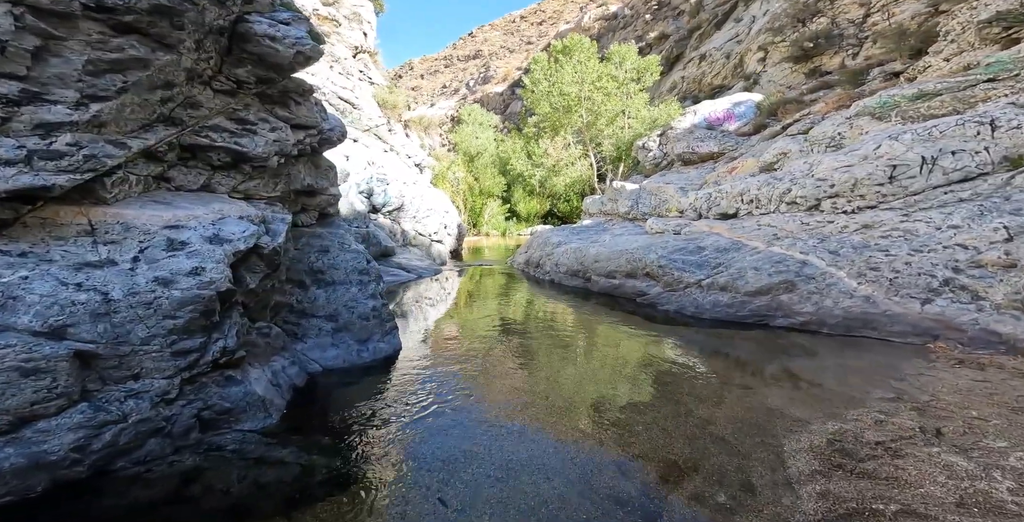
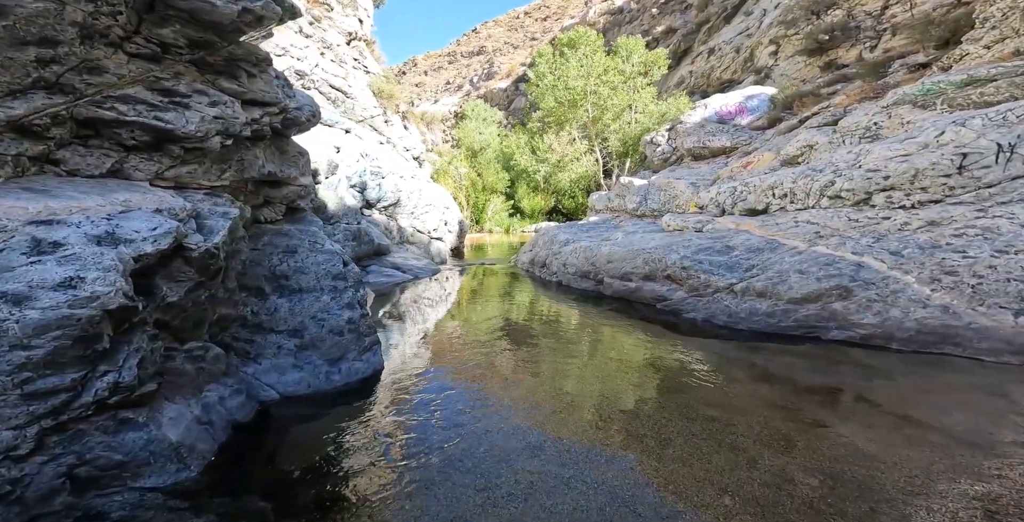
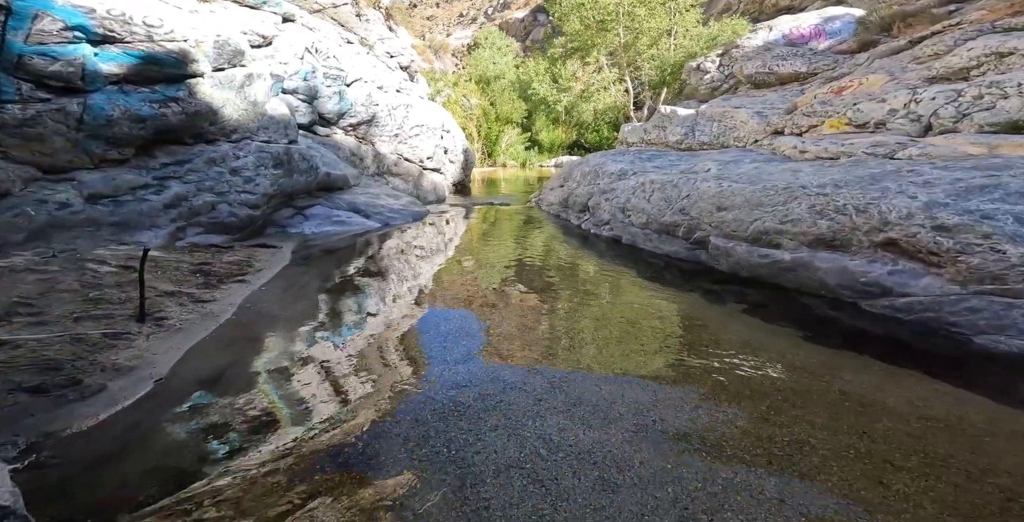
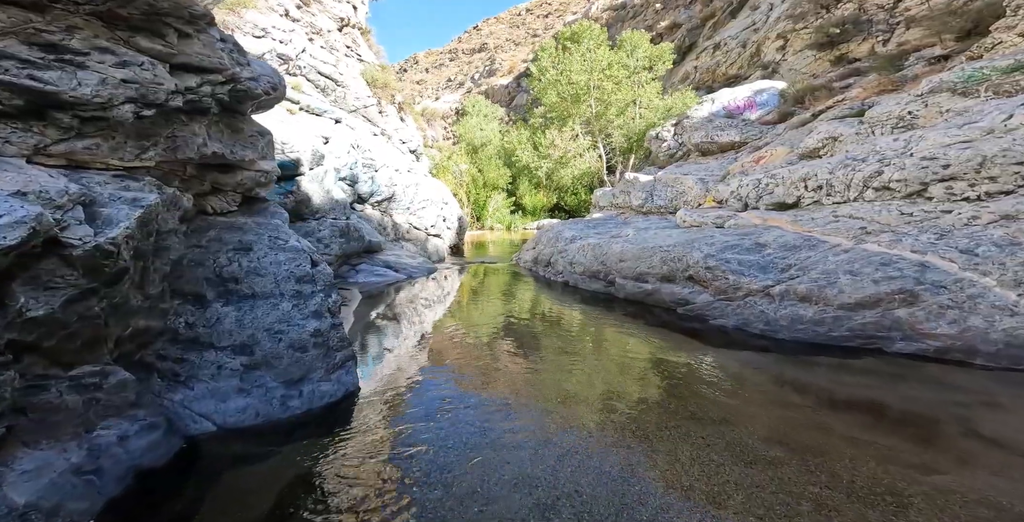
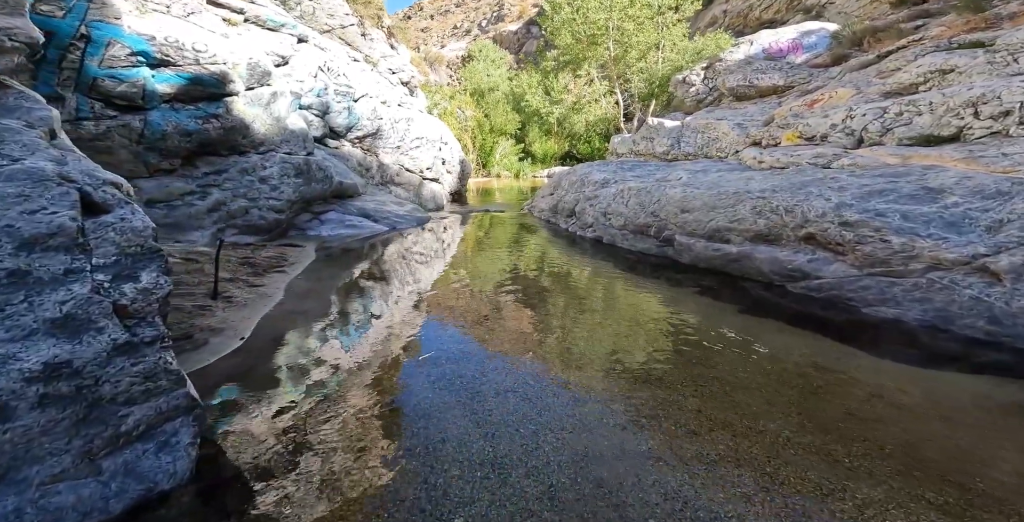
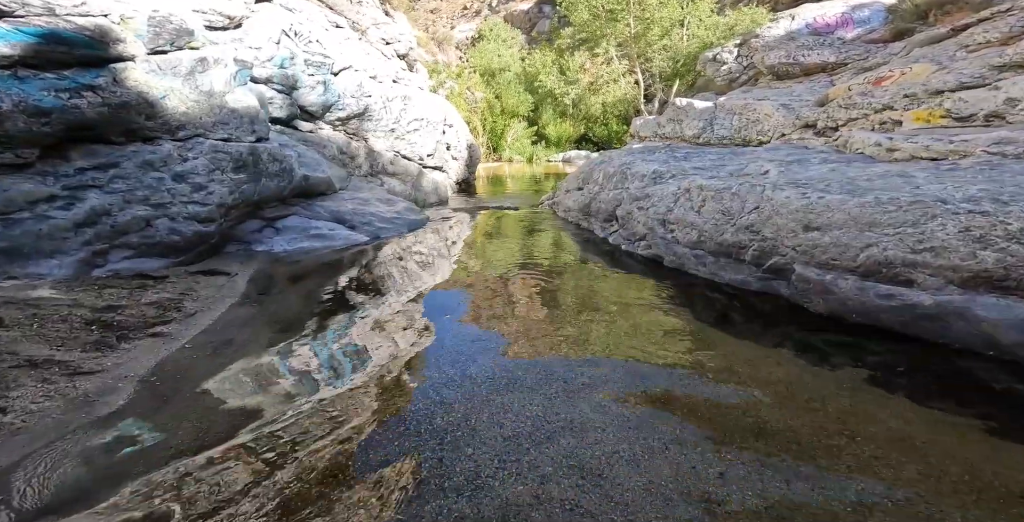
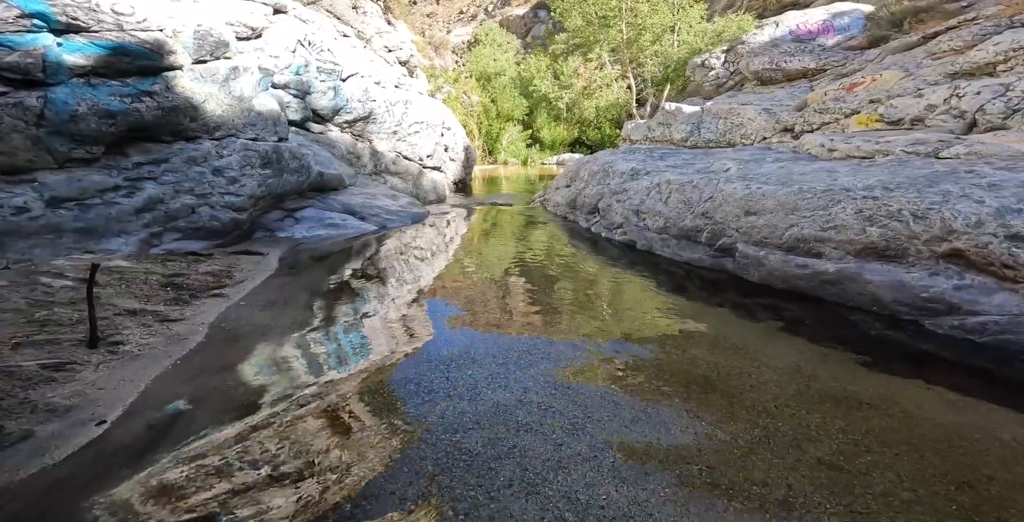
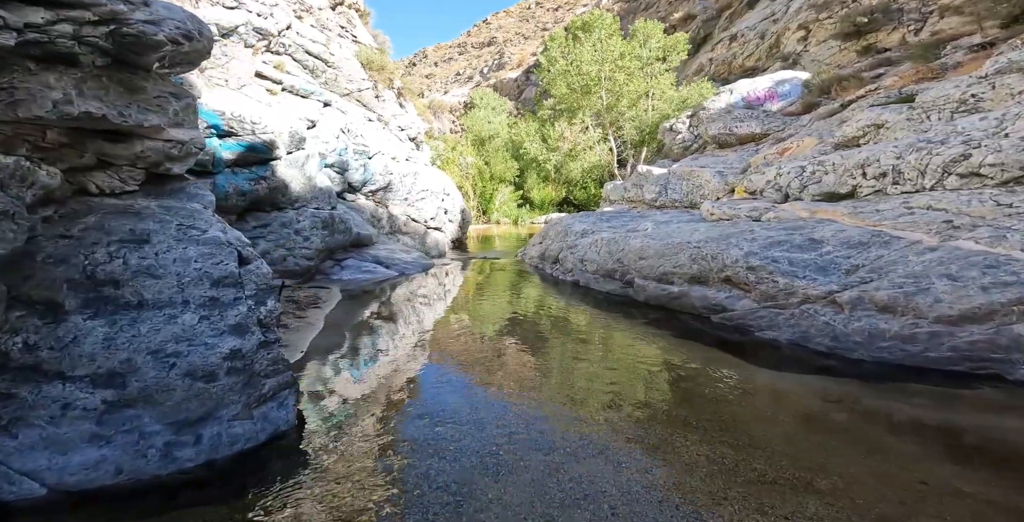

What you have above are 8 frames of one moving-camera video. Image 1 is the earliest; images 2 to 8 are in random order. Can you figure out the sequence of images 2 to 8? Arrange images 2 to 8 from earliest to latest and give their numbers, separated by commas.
2, 4, 8, 5, 3, 7, 6
